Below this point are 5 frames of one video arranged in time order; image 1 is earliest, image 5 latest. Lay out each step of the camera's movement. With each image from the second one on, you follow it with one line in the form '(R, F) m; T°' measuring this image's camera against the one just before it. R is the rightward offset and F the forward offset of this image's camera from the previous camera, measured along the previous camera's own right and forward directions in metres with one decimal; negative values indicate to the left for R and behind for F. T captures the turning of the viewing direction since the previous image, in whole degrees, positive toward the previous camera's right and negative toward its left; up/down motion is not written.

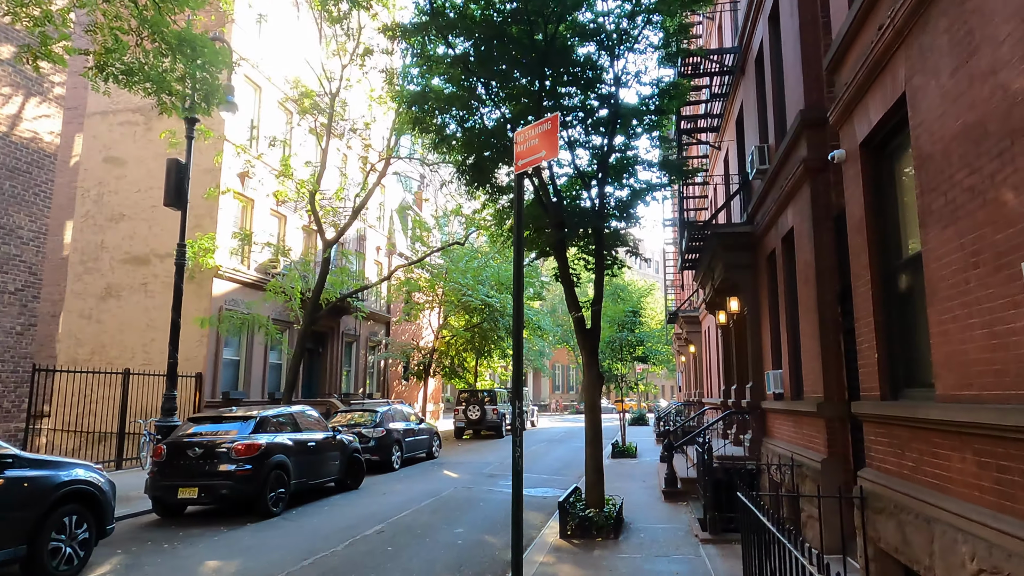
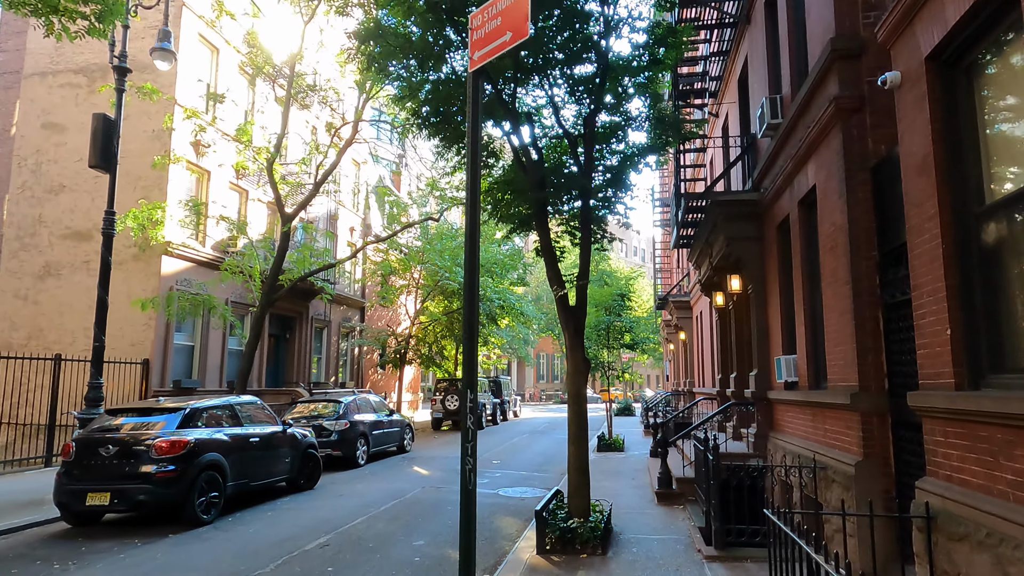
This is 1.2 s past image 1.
(+0.2, +1.3) m; +1°
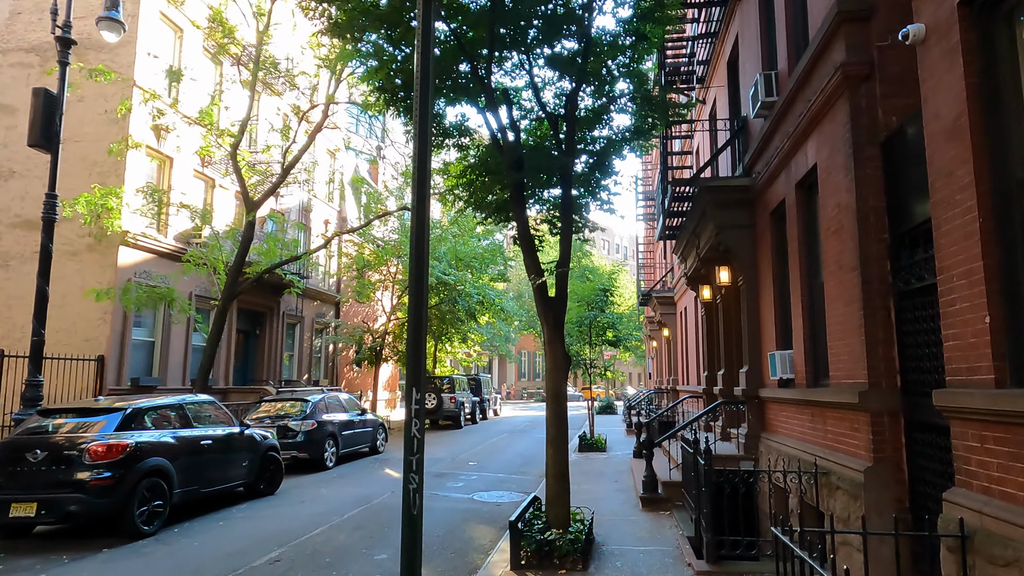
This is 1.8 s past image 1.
(+0.1, +0.6) m; +2°
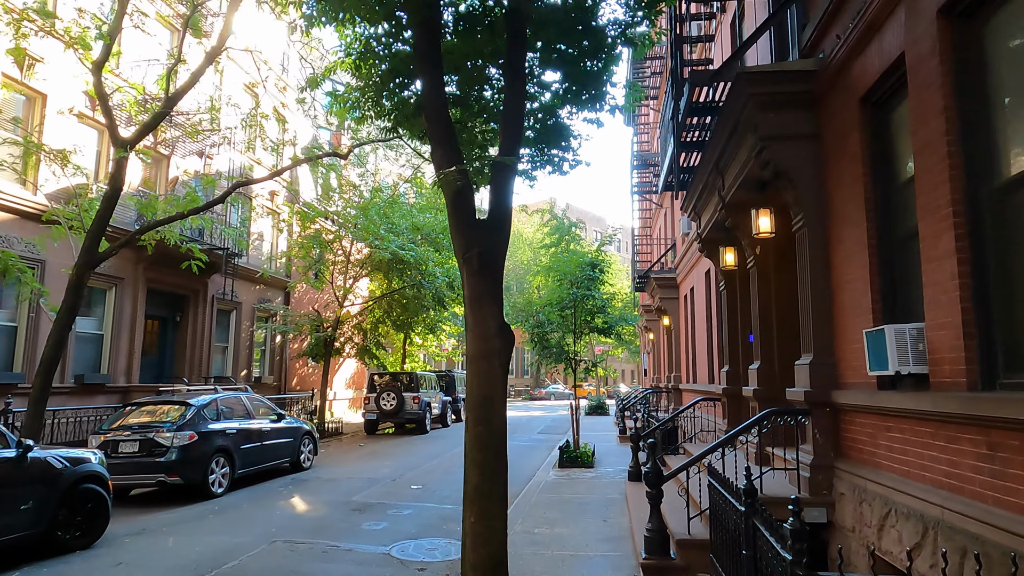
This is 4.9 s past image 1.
(+0.5, +3.2) m; +1°
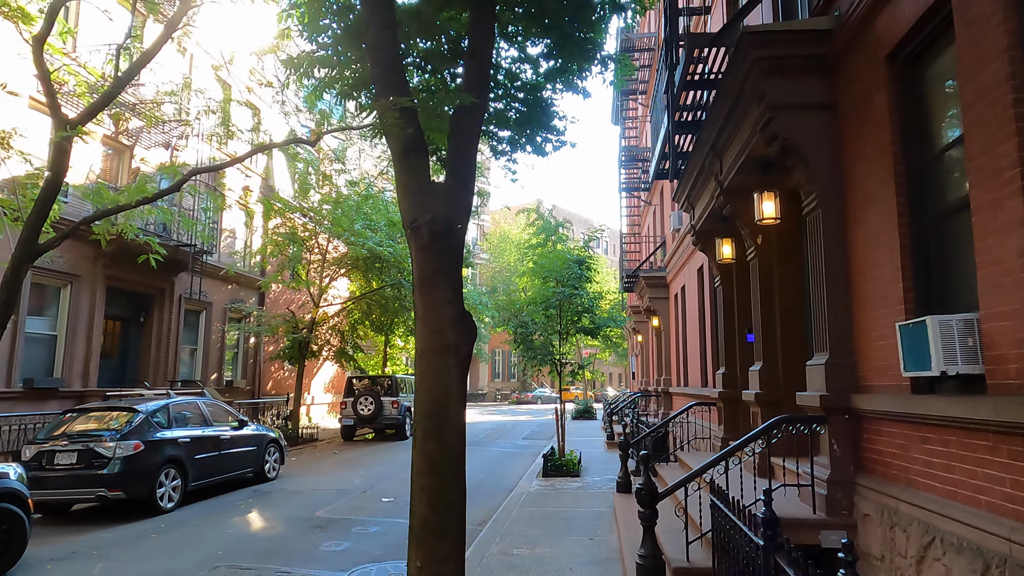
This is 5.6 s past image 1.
(+0.1, +0.7) m; +1°
